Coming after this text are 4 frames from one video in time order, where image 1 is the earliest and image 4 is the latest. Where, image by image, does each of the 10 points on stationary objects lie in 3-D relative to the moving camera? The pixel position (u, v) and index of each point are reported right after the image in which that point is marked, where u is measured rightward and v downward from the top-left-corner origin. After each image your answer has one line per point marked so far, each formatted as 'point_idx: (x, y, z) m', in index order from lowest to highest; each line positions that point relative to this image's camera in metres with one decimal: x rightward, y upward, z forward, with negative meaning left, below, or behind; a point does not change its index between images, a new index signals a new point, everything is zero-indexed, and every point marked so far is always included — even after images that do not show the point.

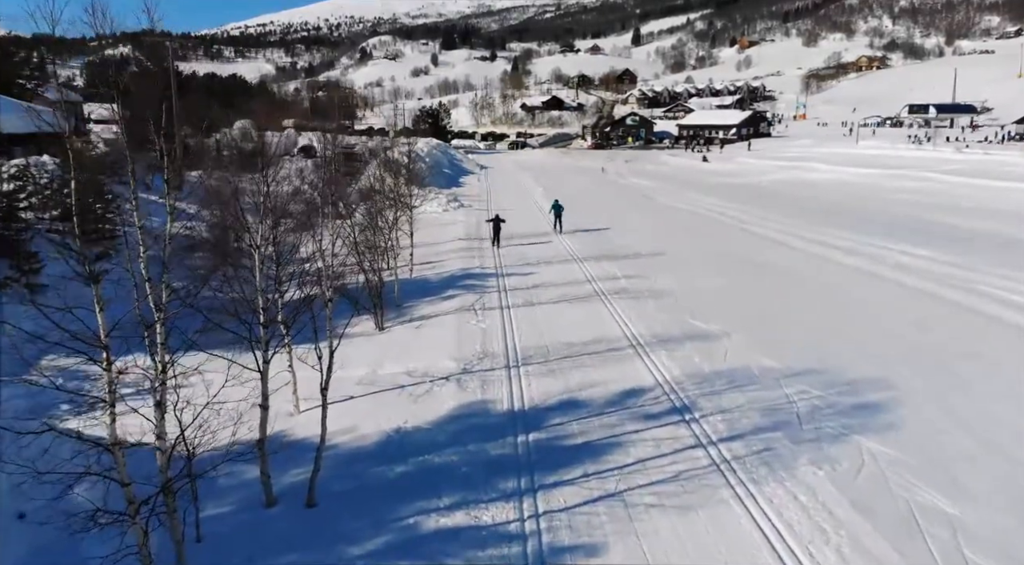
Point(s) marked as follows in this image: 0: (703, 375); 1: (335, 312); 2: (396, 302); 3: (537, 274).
0: (+2.6, -1.3, +10.4) m
1: (-3.5, -0.6, +14.8) m
2: (-2.3, -0.4, +15.3) m
3: (+0.6, +0.2, +17.7) m
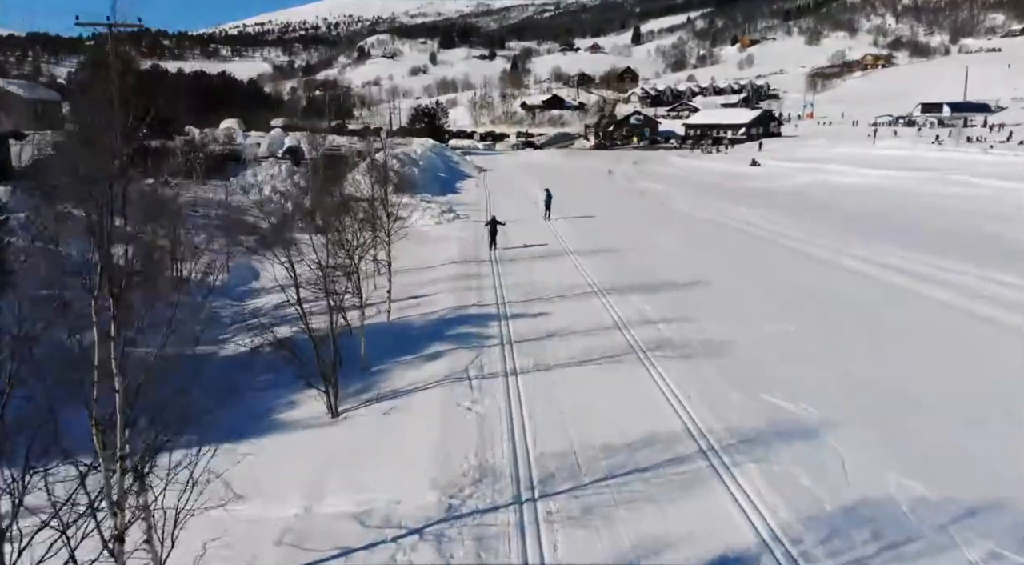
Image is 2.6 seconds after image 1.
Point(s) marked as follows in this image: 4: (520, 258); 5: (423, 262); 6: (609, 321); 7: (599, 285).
0: (+2.7, -2.1, +6.6) m
1: (-3.4, -1.4, +11.0) m
2: (-2.2, -1.2, +11.5) m
3: (+0.7, -0.6, +13.8) m
4: (+0.2, +0.6, +19.8) m
5: (-2.3, +0.5, +19.4) m
6: (+1.7, -0.7, +13.3) m
7: (+1.8, -0.1, +16.3) m
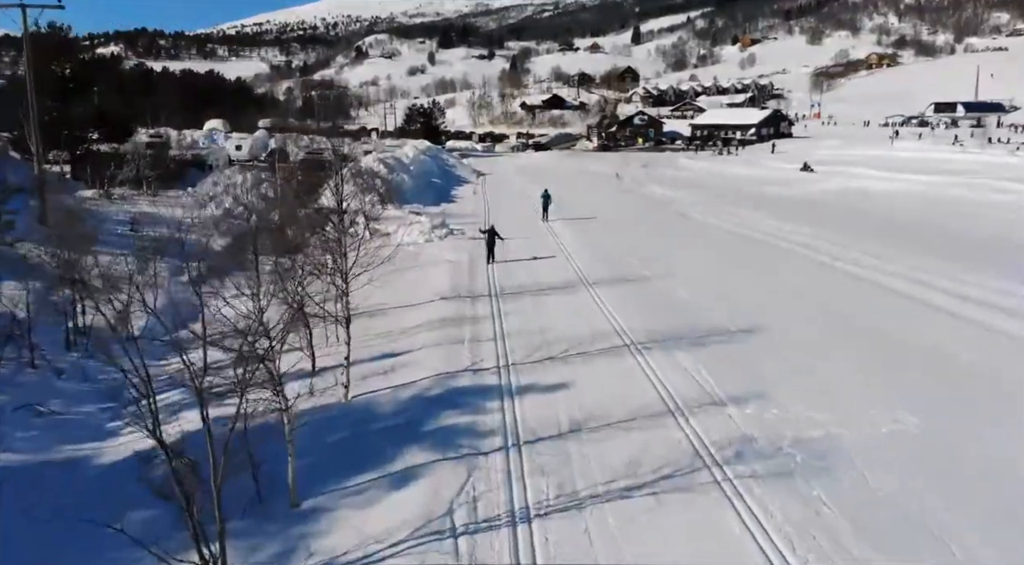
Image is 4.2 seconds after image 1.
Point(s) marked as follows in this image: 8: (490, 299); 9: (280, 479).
0: (+2.9, -2.9, +2.8) m
1: (-3.3, -2.3, +7.1) m
2: (-2.1, -2.0, +7.6) m
3: (+0.8, -1.4, +10.0) m
4: (+0.3, -0.2, +15.9) m
5: (-2.2, -0.3, +15.5) m
6: (+1.8, -1.5, +9.5) m
7: (+1.9, -0.9, +12.4) m
8: (-0.4, -0.3, +15.0) m
9: (-2.4, -2.0, +8.0) m
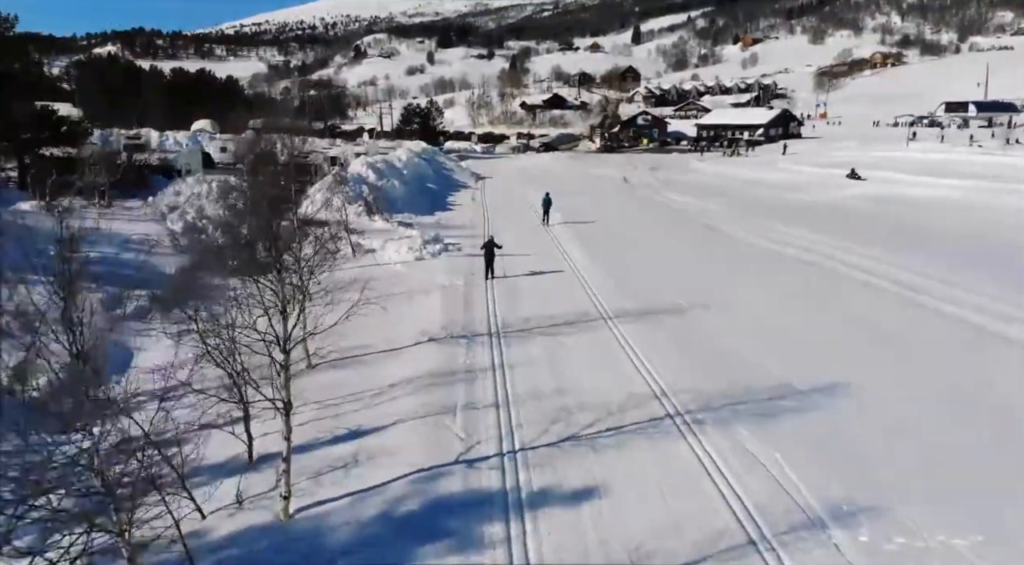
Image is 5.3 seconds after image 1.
0: (+2.9, -3.5, -0.1) m
1: (-3.2, -2.9, +4.3) m
2: (-2.0, -2.6, +4.8) m
3: (+0.9, -2.0, +7.1) m
4: (+0.4, -0.8, +13.1) m
5: (-2.1, -0.9, +12.7) m
6: (+1.9, -2.1, +6.6) m
7: (+2.0, -1.5, +9.6) m
8: (-0.3, -0.9, +12.2) m
9: (-2.3, -2.7, +5.1) m
